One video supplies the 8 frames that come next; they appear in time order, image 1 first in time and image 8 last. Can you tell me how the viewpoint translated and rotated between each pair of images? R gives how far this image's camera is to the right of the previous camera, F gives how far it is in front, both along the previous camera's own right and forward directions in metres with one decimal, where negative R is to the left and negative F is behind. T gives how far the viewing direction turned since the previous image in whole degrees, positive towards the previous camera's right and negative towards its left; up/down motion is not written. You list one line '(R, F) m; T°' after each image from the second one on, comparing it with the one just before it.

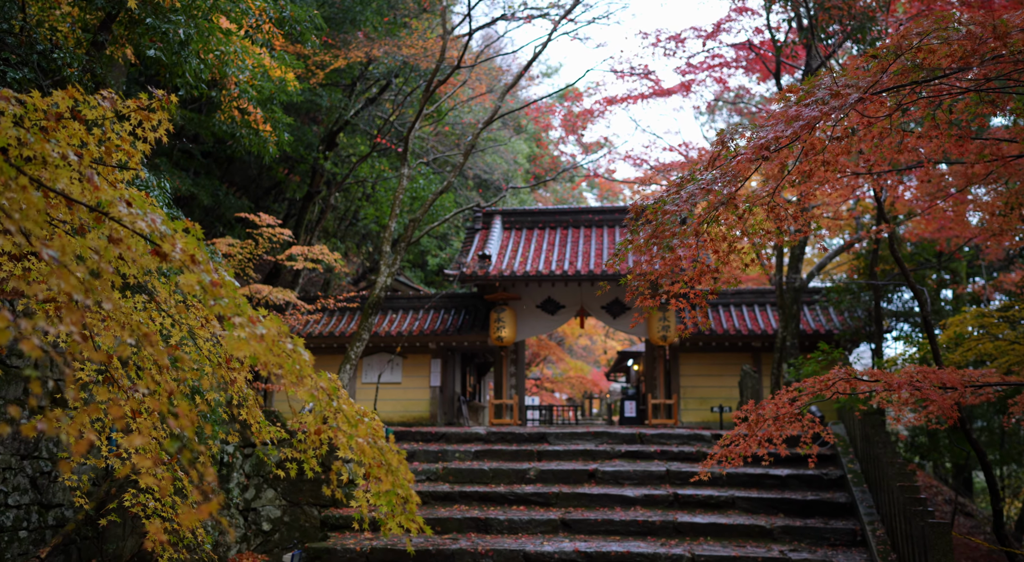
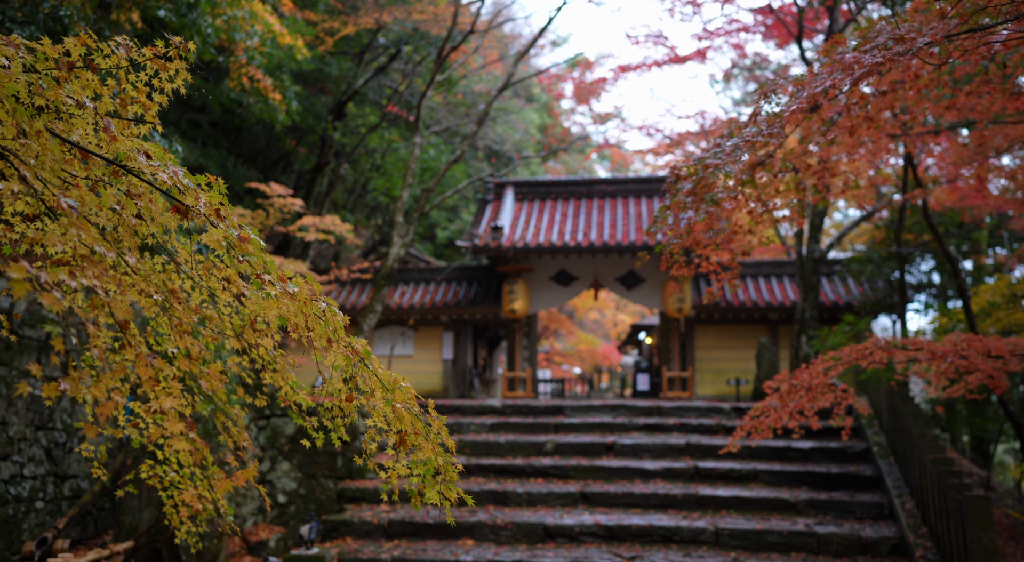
(-0.1, +0.3) m; 0°
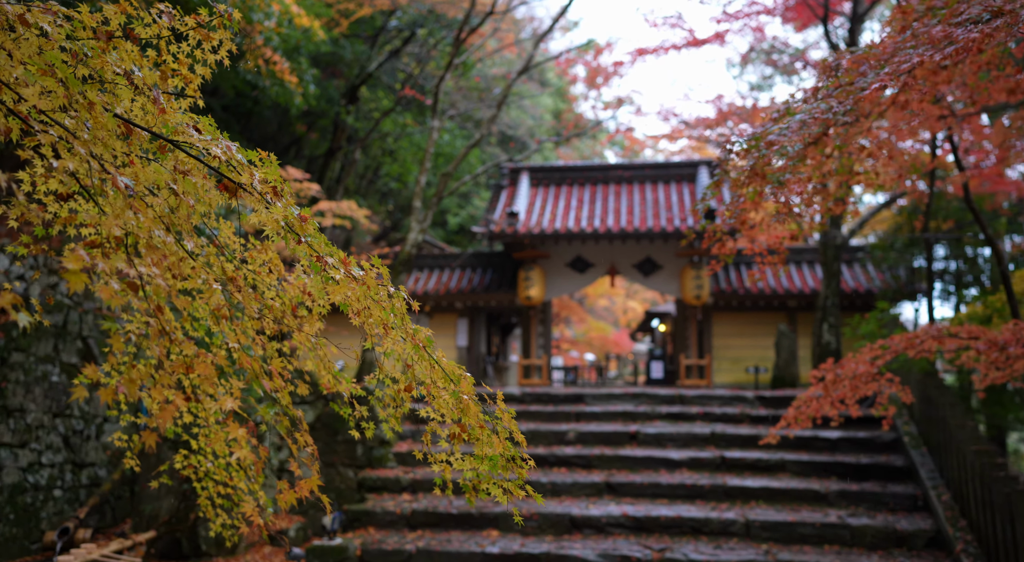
(-0.2, +0.2) m; 0°
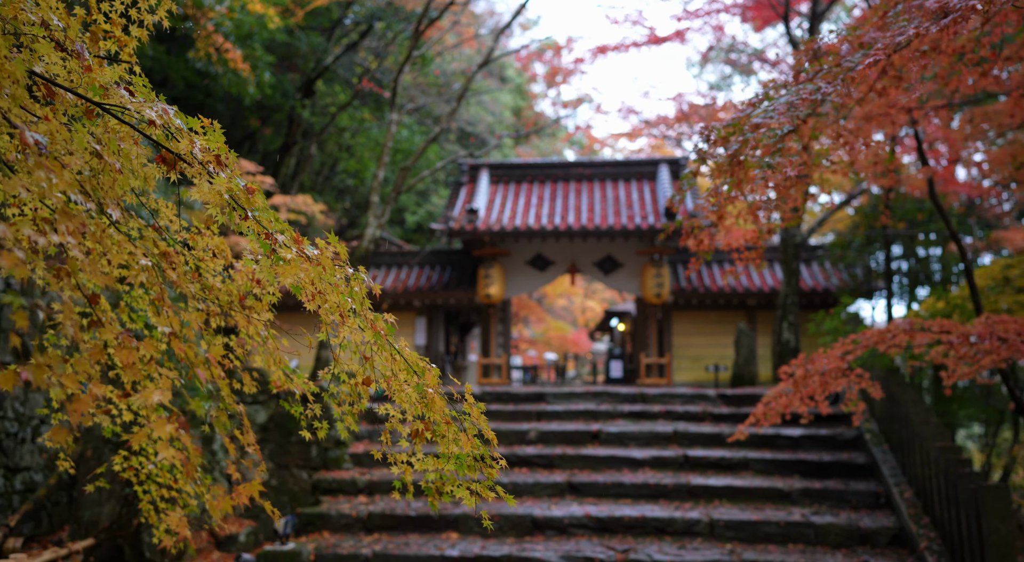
(0.0, +0.2) m; +3°
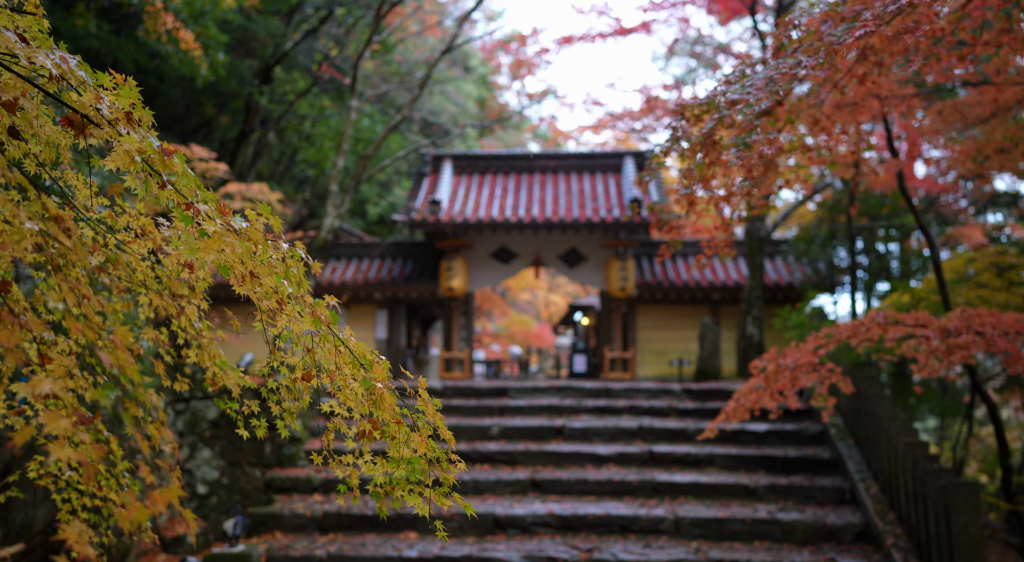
(0.0, +0.3) m; +2°
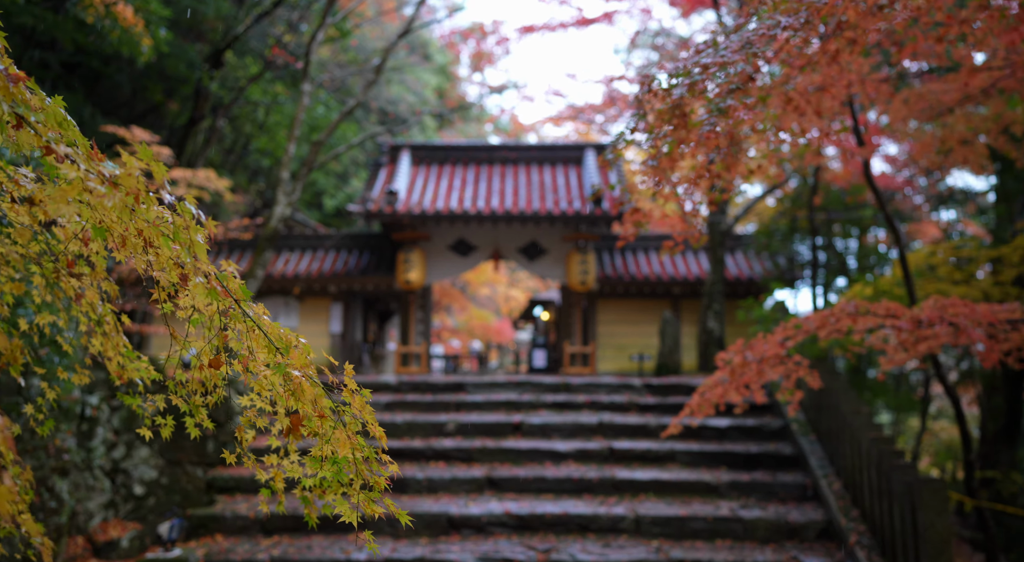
(0.0, +0.3) m; +2°
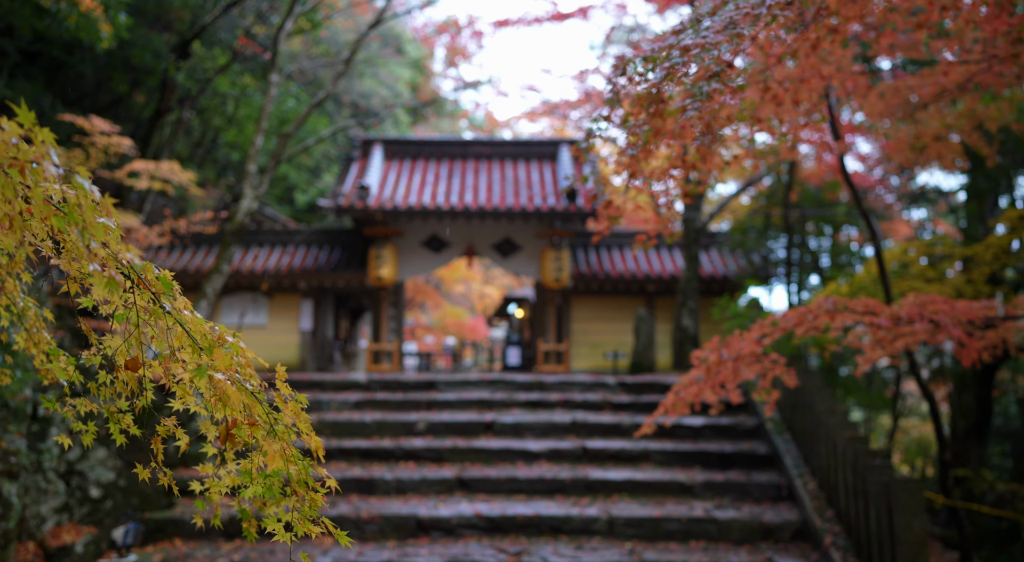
(0.0, +0.2) m; +1°
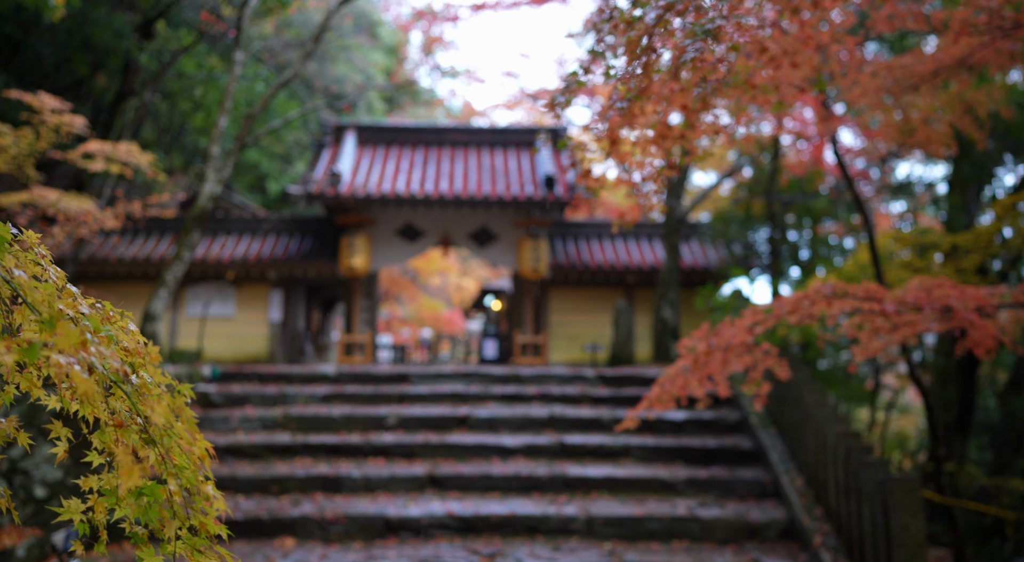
(0.0, +0.4) m; +1°
